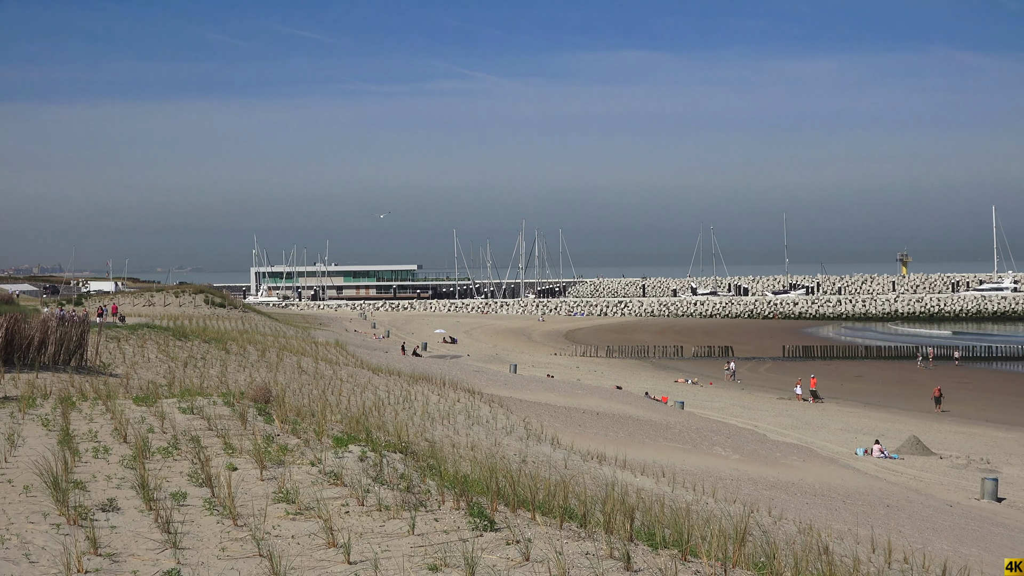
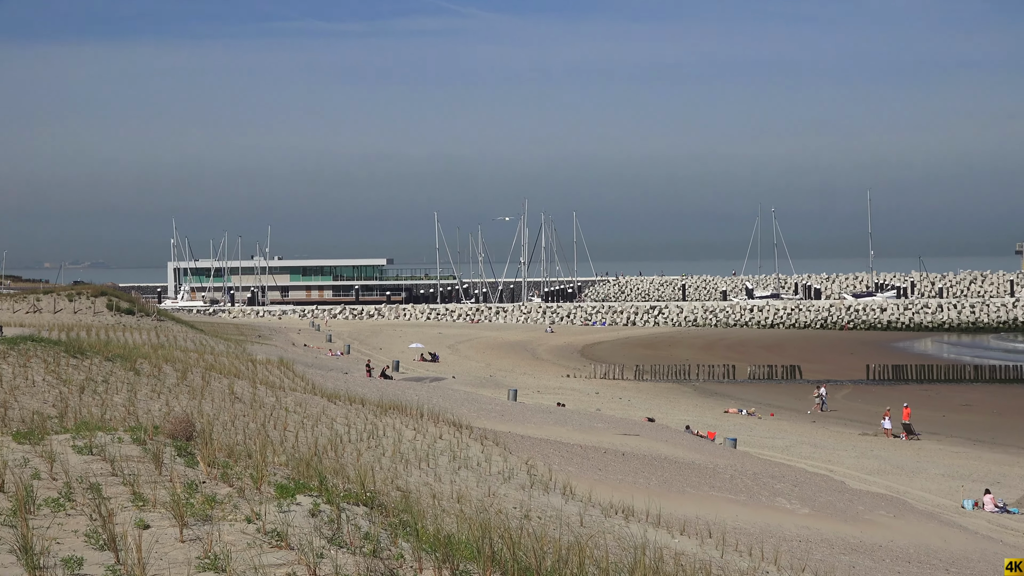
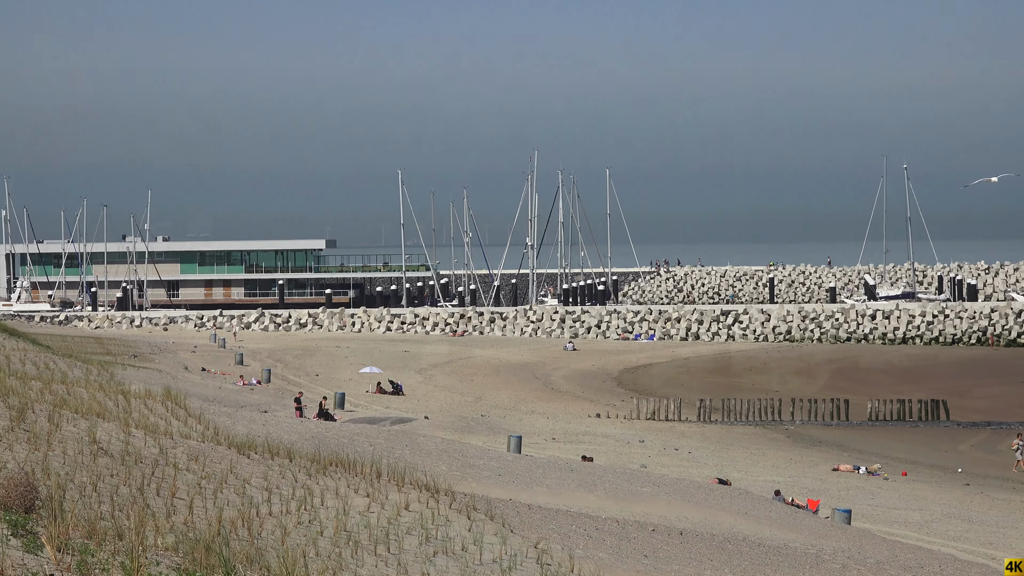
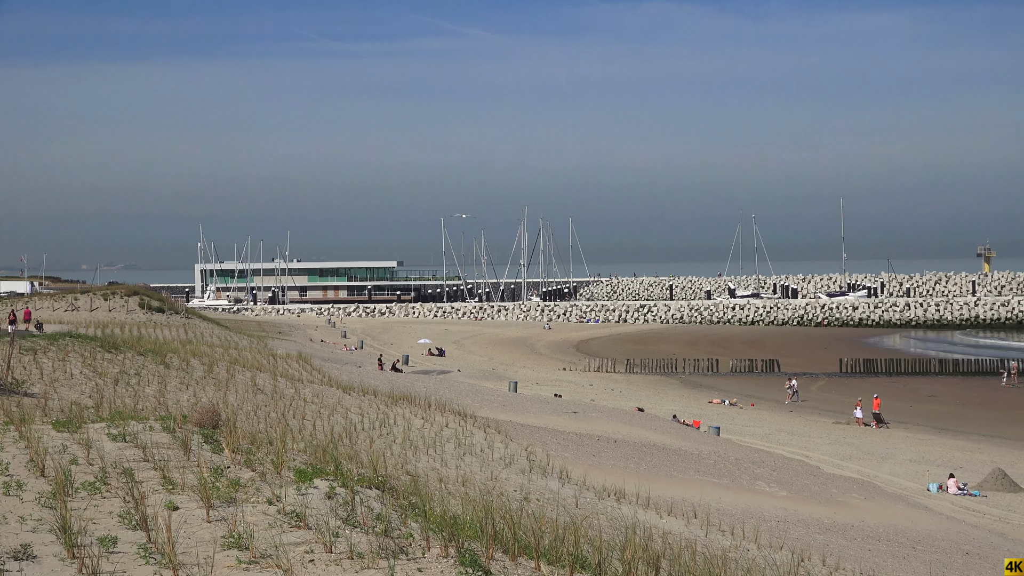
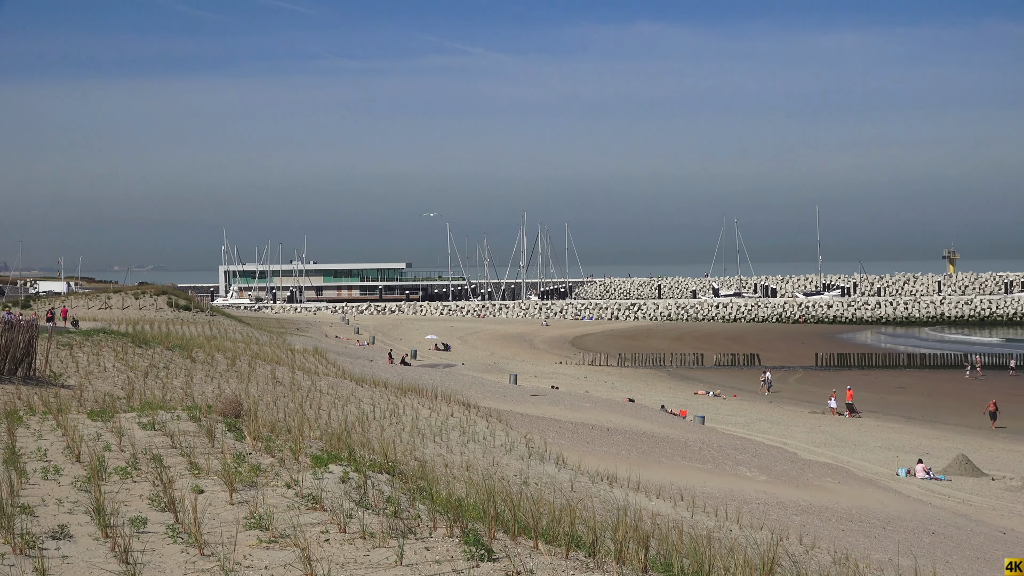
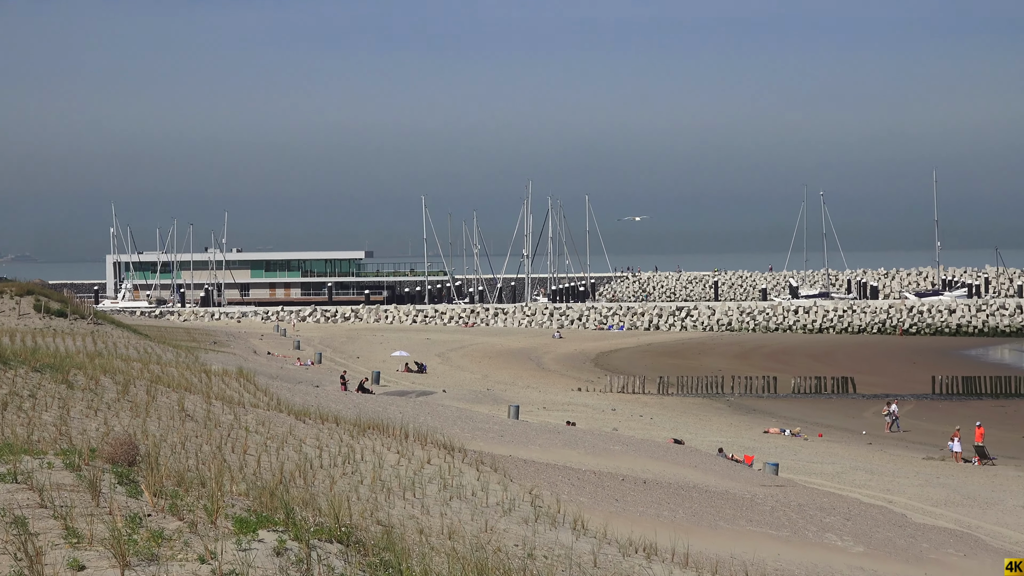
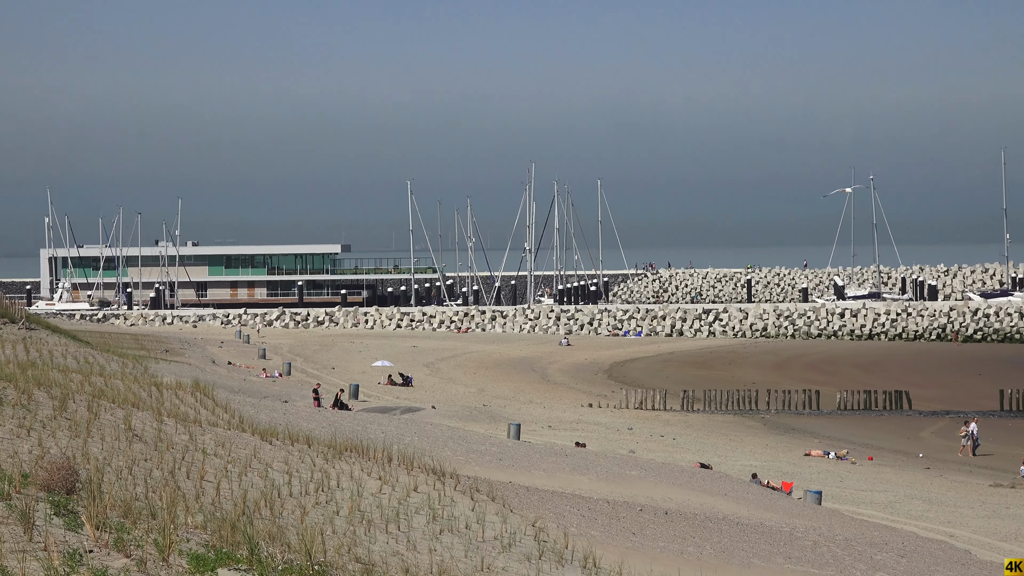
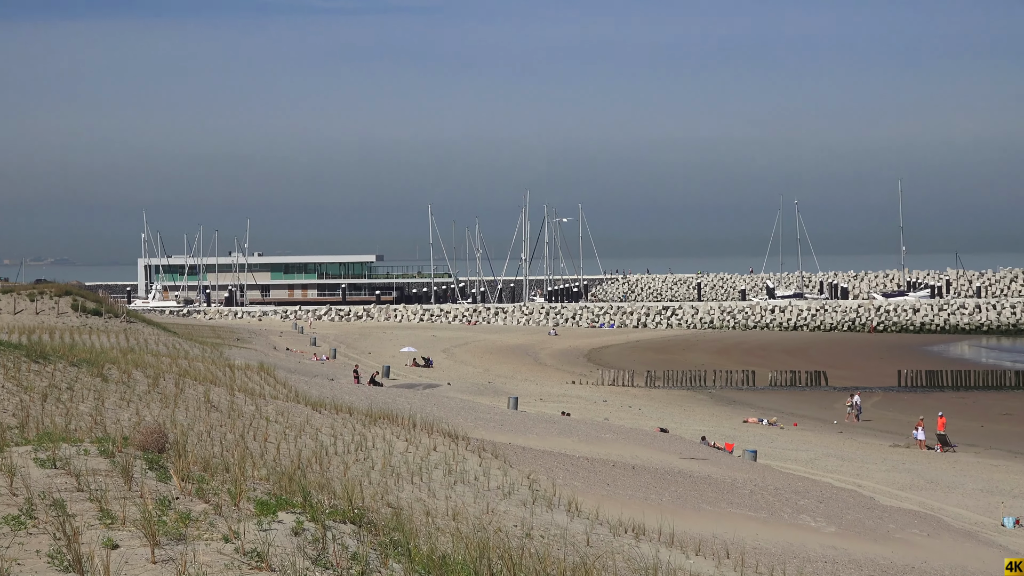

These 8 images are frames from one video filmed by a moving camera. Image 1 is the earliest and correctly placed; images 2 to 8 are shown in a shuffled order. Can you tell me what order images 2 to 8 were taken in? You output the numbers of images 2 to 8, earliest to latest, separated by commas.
5, 4, 2, 8, 6, 7, 3
